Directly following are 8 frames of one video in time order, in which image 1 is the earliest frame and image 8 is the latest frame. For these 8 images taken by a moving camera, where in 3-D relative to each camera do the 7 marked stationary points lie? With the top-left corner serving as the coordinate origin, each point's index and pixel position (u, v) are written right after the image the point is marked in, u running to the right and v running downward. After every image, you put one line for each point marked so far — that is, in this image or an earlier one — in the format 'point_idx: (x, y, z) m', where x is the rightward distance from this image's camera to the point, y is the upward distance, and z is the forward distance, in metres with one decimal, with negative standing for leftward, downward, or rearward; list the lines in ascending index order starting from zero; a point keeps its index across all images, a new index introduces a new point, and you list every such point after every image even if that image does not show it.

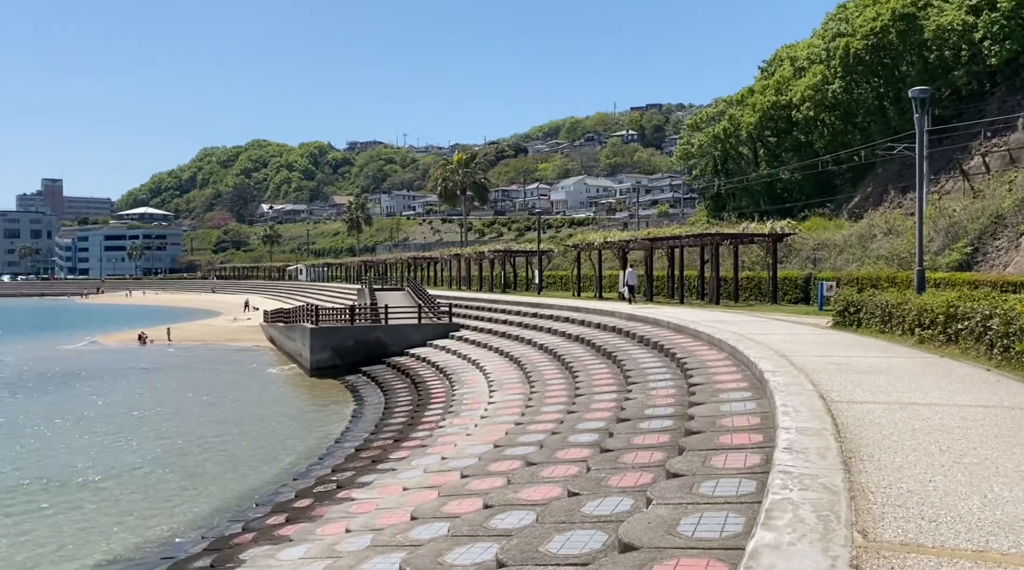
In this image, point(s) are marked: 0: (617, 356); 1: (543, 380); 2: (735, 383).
0: (+2.1, -1.4, +18.9) m
1: (+0.6, -2.0, +19.6) m
2: (+2.8, -1.3, +12.1) m
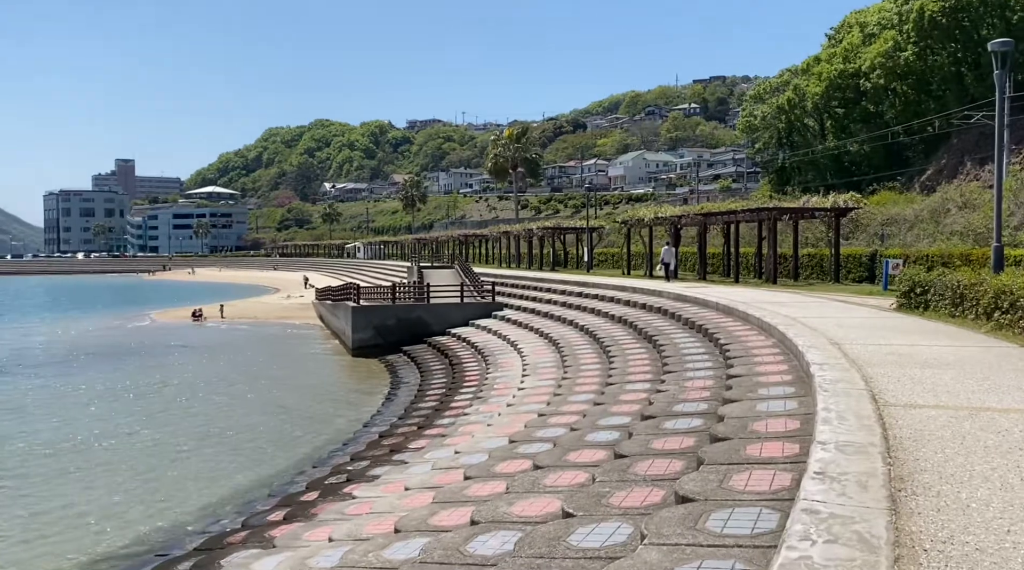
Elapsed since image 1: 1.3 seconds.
0: (+2.7, -1.0, +17.5) m
1: (+1.3, -1.6, +18.3) m
2: (+3.0, -1.0, +10.6) m
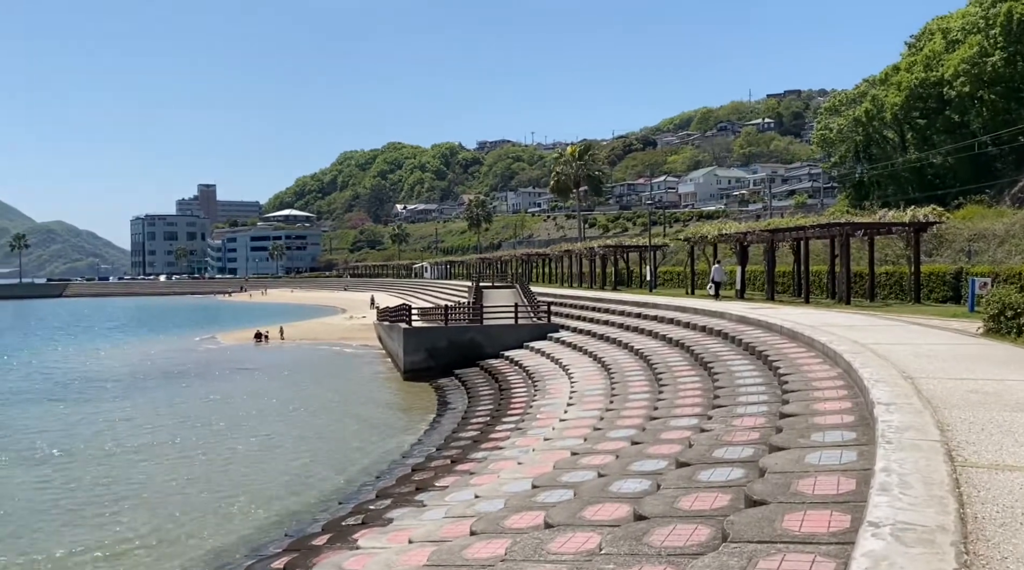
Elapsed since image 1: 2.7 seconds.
0: (+3.4, -1.4, +15.9) m
1: (+2.0, -2.0, +16.9) m
2: (+3.1, -1.3, +9.0) m
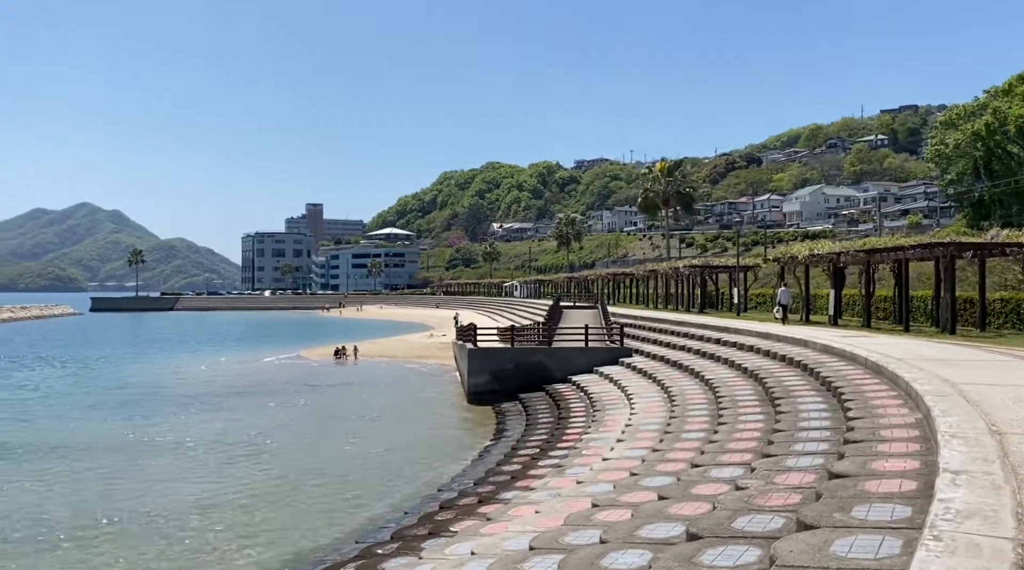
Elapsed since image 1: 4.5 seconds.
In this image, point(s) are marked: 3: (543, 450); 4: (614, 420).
0: (+3.9, -1.8, +13.9) m
1: (+2.7, -2.3, +14.9) m
2: (+2.9, -1.5, +7.1) m
3: (+0.6, -3.1, +17.8) m
4: (+2.1, -2.7, +19.0) m
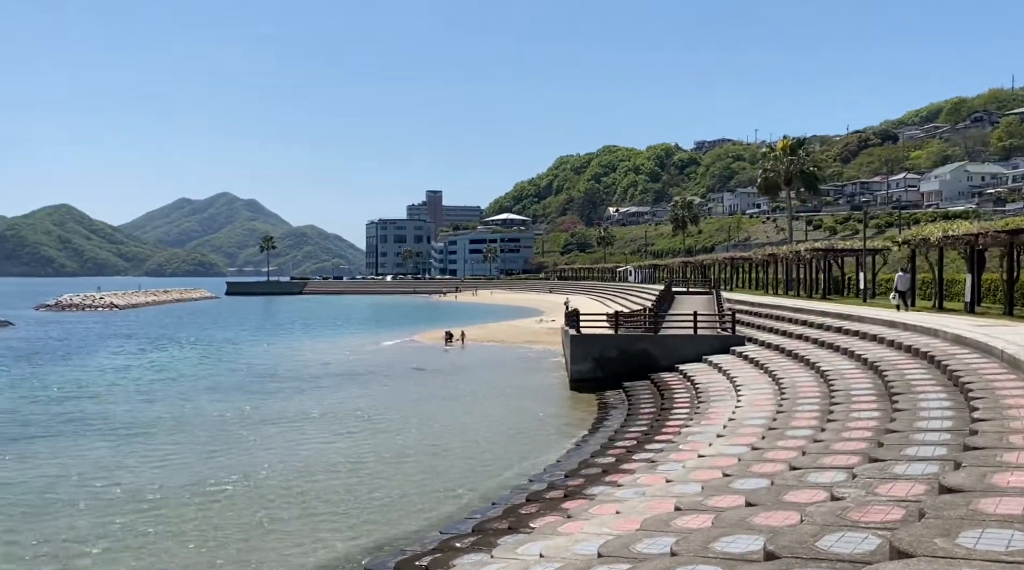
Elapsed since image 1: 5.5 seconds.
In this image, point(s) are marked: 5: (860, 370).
0: (+5.1, -1.5, +12.5) m
1: (+4.0, -2.1, +13.8) m
2: (+3.2, -1.3, +5.9) m
3: (+2.3, -2.8, +16.9) m
4: (+3.9, -2.4, +17.9) m
5: (+6.6, -1.6, +17.8) m
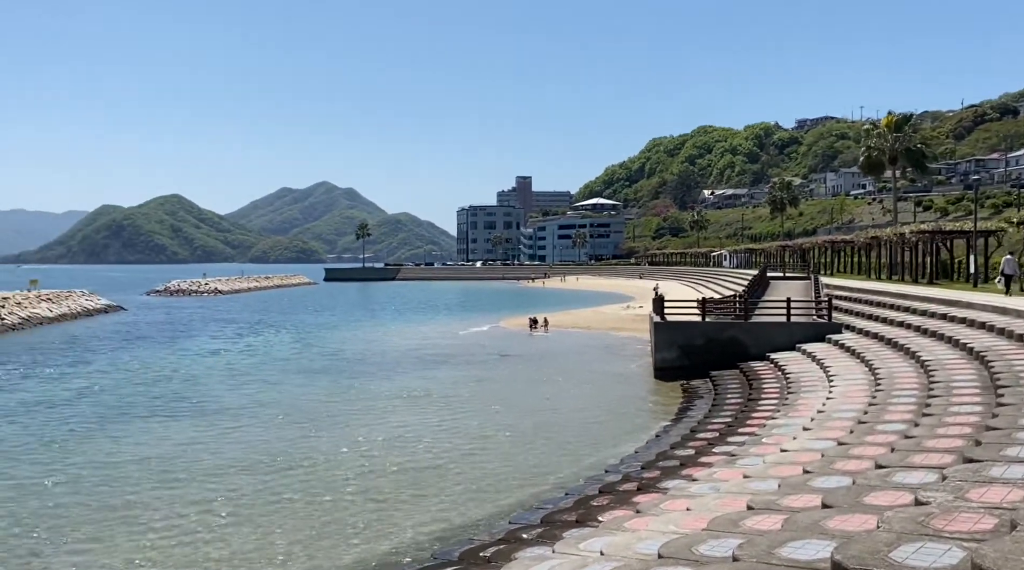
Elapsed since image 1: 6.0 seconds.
0: (+6.0, -1.3, +11.5) m
1: (+5.0, -1.9, +12.9) m
2: (+3.4, -1.2, +5.1) m
3: (+3.6, -2.5, +16.2) m
4: (+5.3, -2.2, +17.0) m
5: (+7.9, -1.3, +16.7) m
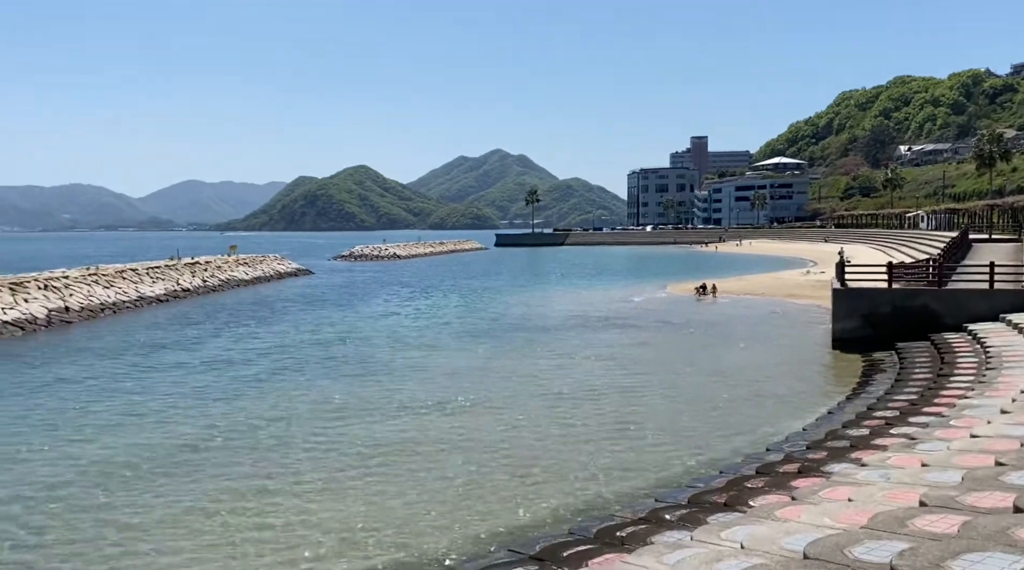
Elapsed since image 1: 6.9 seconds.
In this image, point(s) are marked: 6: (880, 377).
0: (+7.4, -0.9, +9.4) m
1: (+6.7, -1.4, +10.9) m
2: (+3.7, -1.0, +3.6) m
3: (+6.0, -1.9, +14.4) m
4: (+7.8, -1.5, +14.9) m
5: (+10.4, -0.7, +14.0) m
6: (+7.6, -1.9, +19.5) m
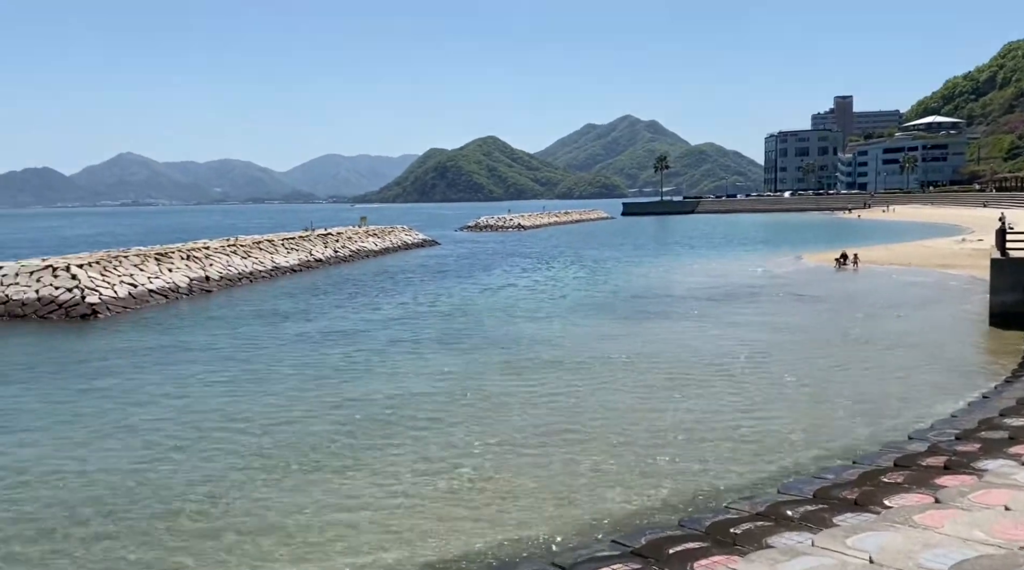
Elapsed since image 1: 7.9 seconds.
0: (+8.2, -0.7, +7.4) m
1: (+7.7, -1.1, +9.0) m
2: (+3.7, -0.9, +2.2) m
3: (+7.5, -1.5, +12.6) m
4: (+9.4, -1.1, +12.8) m
5: (+11.8, -0.3, +11.5) m
6: (+9.8, -1.3, +17.4) m
